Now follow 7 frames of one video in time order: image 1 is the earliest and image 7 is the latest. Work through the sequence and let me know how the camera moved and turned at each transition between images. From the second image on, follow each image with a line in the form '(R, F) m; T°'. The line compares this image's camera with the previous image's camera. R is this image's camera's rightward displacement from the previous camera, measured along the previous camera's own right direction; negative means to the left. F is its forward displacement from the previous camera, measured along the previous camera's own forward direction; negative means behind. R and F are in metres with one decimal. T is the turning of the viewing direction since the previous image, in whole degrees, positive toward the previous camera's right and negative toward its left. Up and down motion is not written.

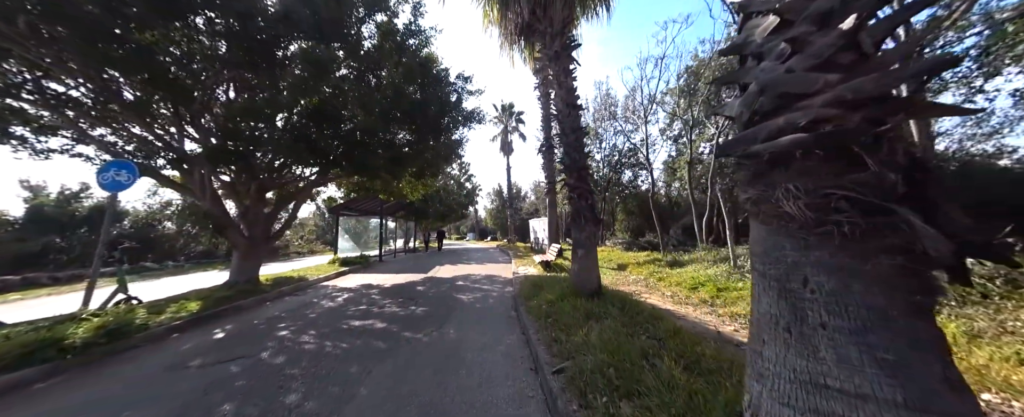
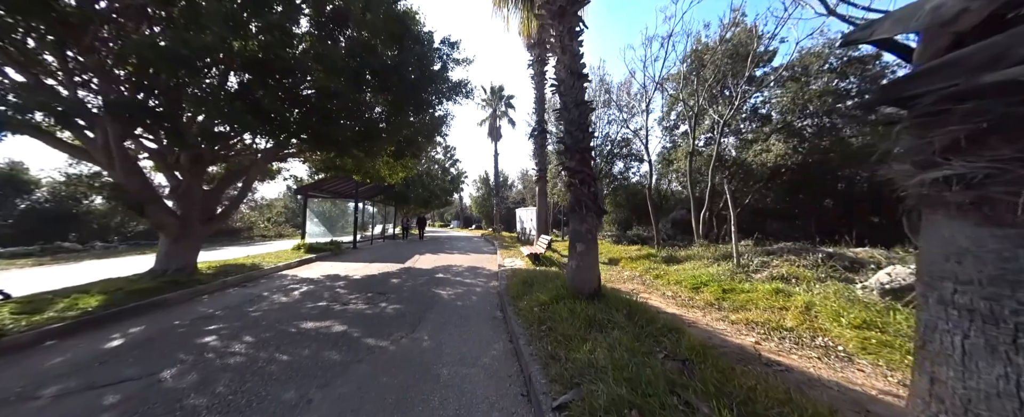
(-0.1, +0.8) m; +3°
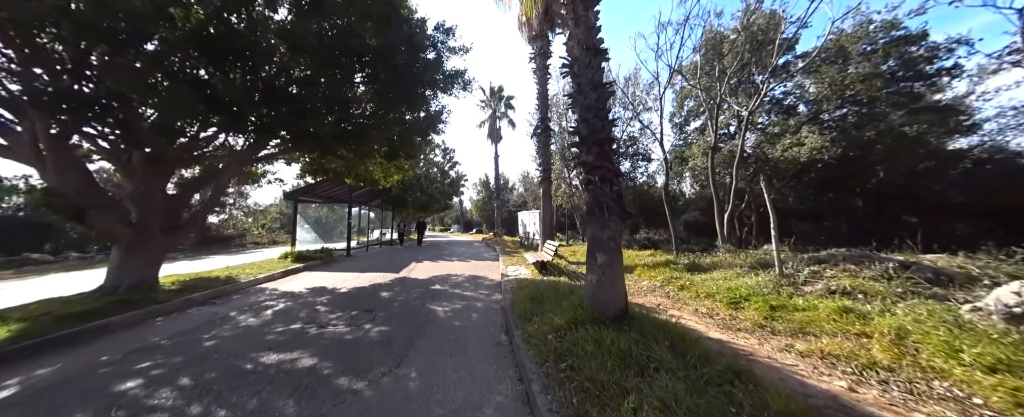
(-0.1, +0.8) m; 0°
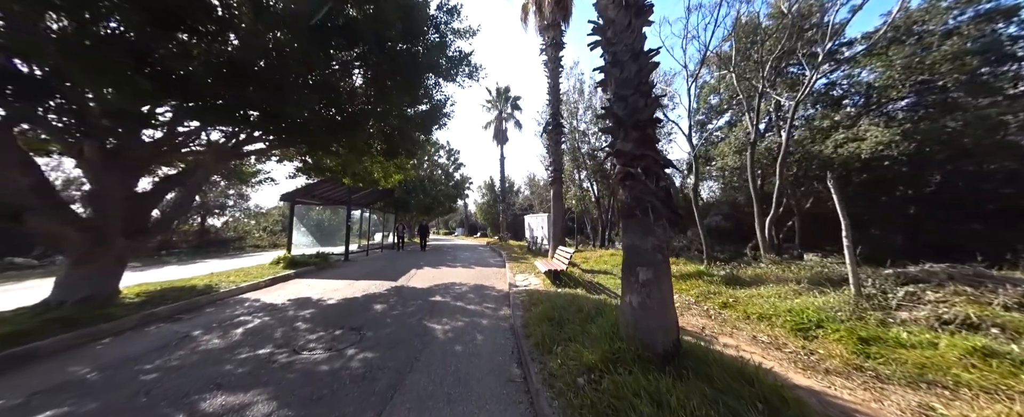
(-0.1, +0.9) m; -1°
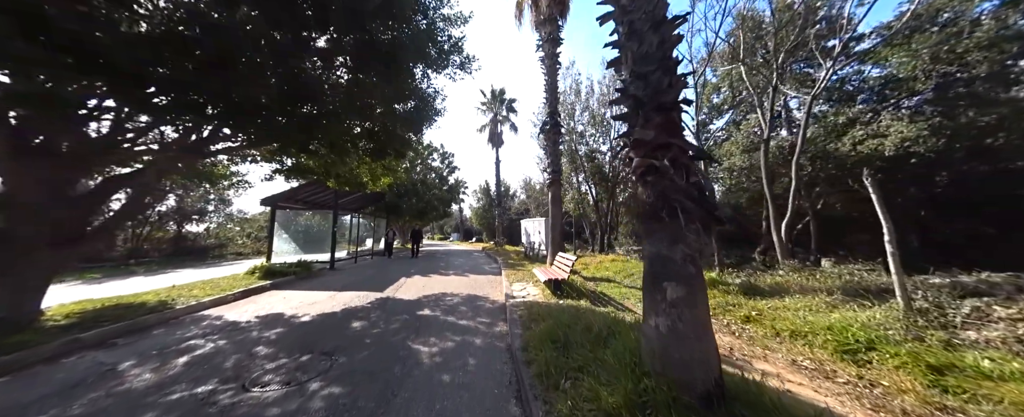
(0.0, +0.6) m; +1°
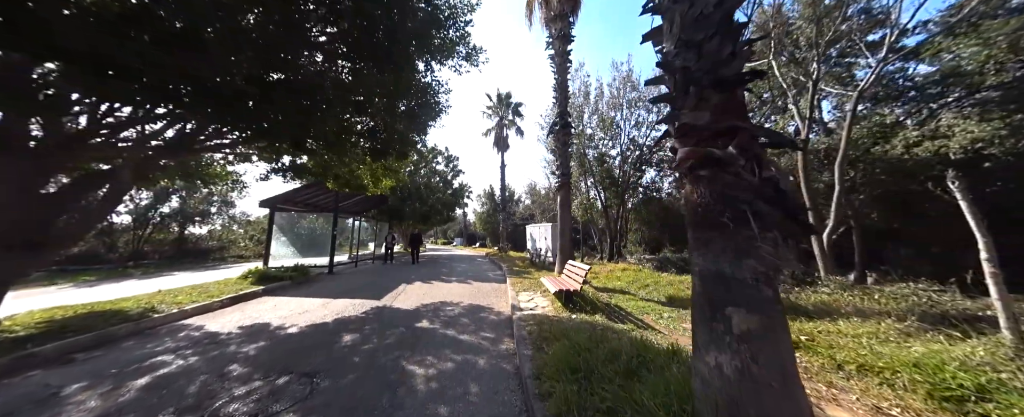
(-0.1, +0.6) m; -1°
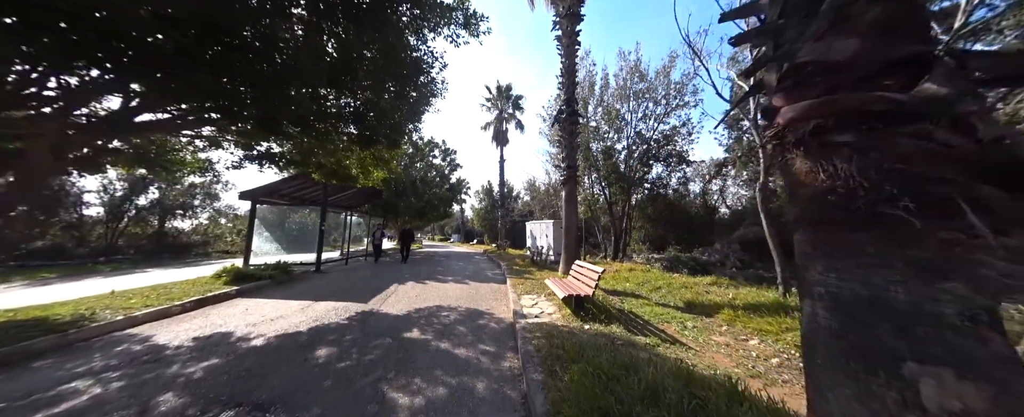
(-0.1, +0.8) m; +1°
